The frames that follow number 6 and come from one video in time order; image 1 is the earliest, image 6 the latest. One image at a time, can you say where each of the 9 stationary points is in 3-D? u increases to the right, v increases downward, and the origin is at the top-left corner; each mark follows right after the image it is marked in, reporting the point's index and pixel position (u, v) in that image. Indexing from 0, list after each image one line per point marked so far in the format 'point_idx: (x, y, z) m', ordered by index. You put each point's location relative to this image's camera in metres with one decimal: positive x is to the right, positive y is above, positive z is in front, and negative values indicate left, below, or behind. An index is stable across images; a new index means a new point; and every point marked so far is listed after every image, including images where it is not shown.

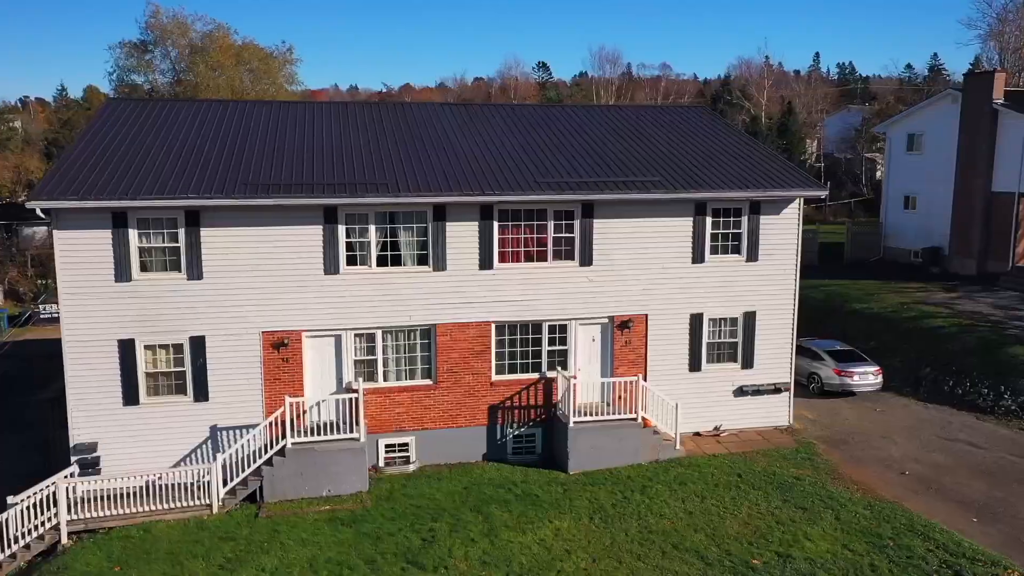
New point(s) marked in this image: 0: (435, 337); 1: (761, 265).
0: (-1.5, -1.0, +16.4) m
1: (+5.3, +0.5, +17.6) m
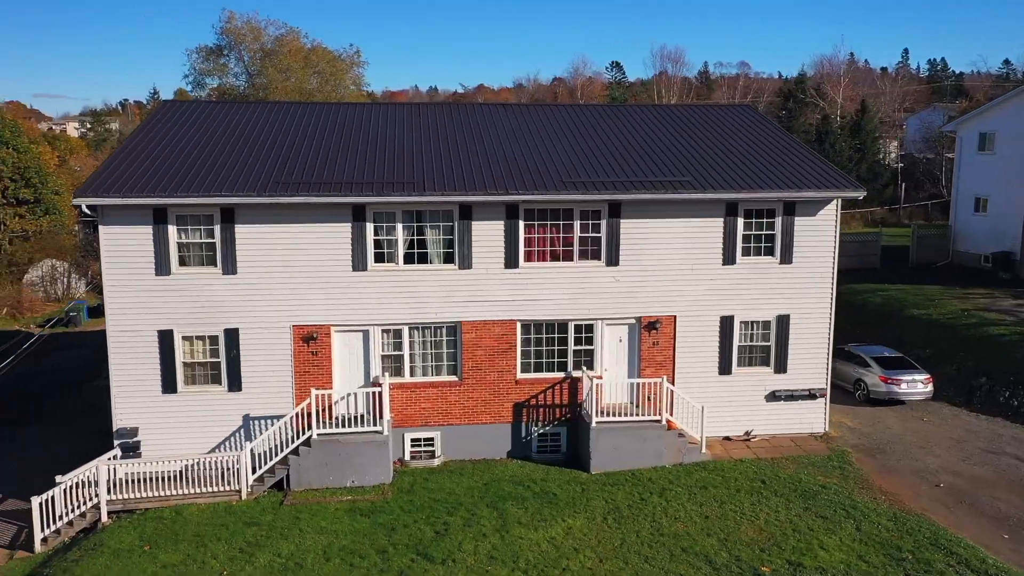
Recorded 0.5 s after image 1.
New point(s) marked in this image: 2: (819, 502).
0: (-1.0, -0.9, +16.7) m
1: (+5.9, +0.4, +17.2) m
2: (+5.4, -3.7, +14.4) m
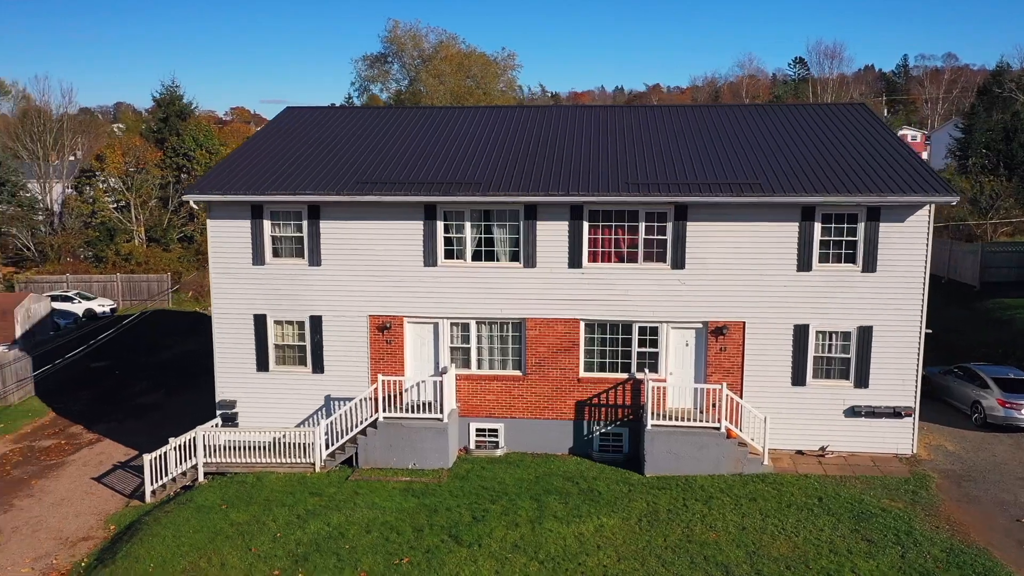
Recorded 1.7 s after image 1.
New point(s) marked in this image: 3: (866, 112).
0: (+0.3, -0.9, +17.2) m
1: (+7.2, +0.2, +16.2) m
2: (+5.9, -3.9, +13.6) m
3: (+8.5, +4.2, +19.7) m
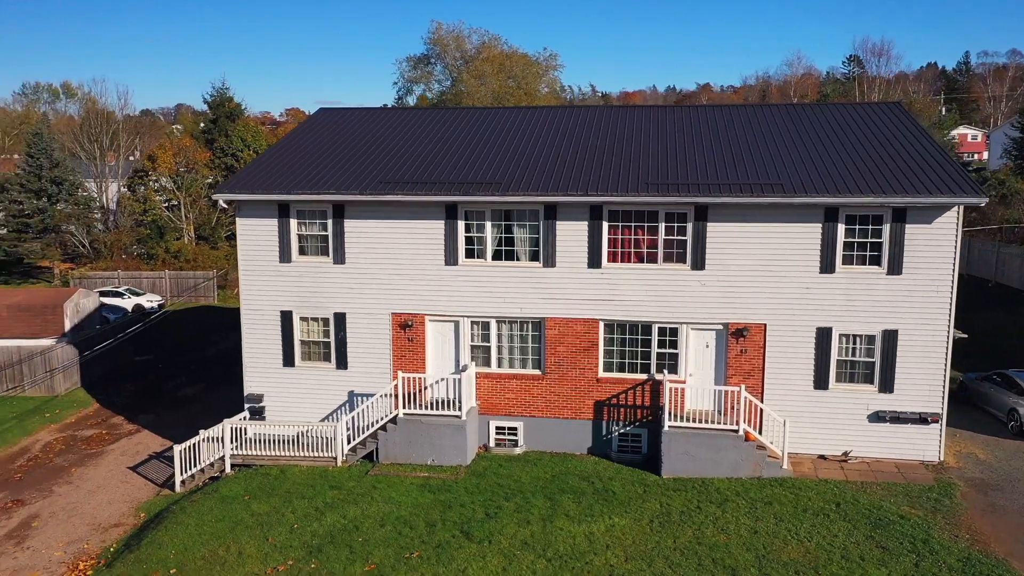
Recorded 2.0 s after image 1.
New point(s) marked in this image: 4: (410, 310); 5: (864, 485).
0: (+0.7, -0.9, +17.3) m
1: (+7.6, +0.2, +15.8) m
2: (+6.1, -3.9, +13.3) m
3: (+9.0, +4.1, +19.3) m
4: (-2.2, -0.5, +17.6) m
5: (+6.5, -3.7, +15.3) m
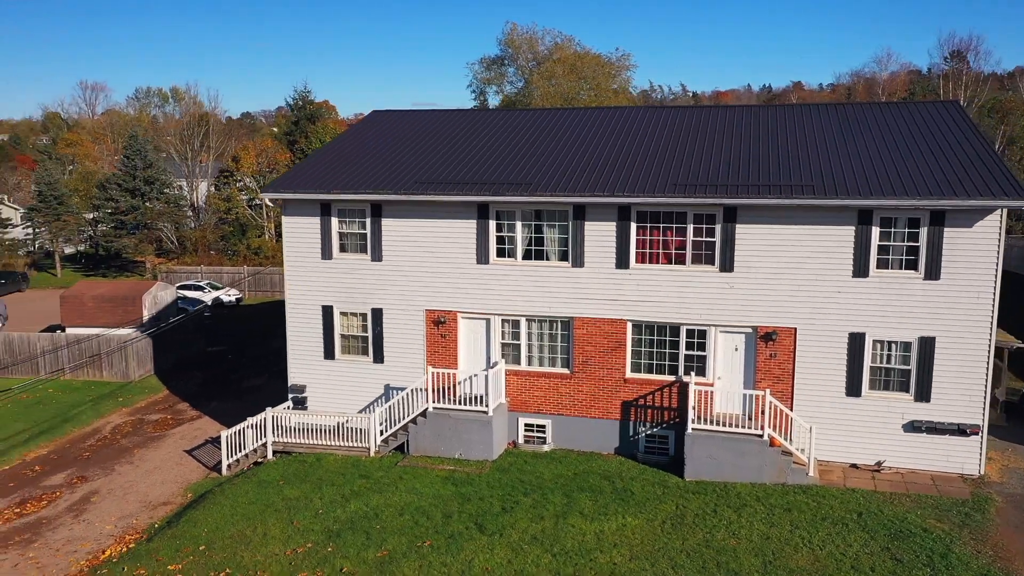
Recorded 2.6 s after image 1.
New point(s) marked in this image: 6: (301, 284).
0: (+1.3, -0.9, +17.4) m
1: (+8.0, +0.1, +15.2) m
2: (+6.2, -4.0, +12.9) m
3: (+9.9, +4.0, +18.5) m
4: (-1.5, -0.4, +18.1) m
5: (+6.9, -3.7, +14.8) m
6: (-4.8, +0.1, +18.9) m
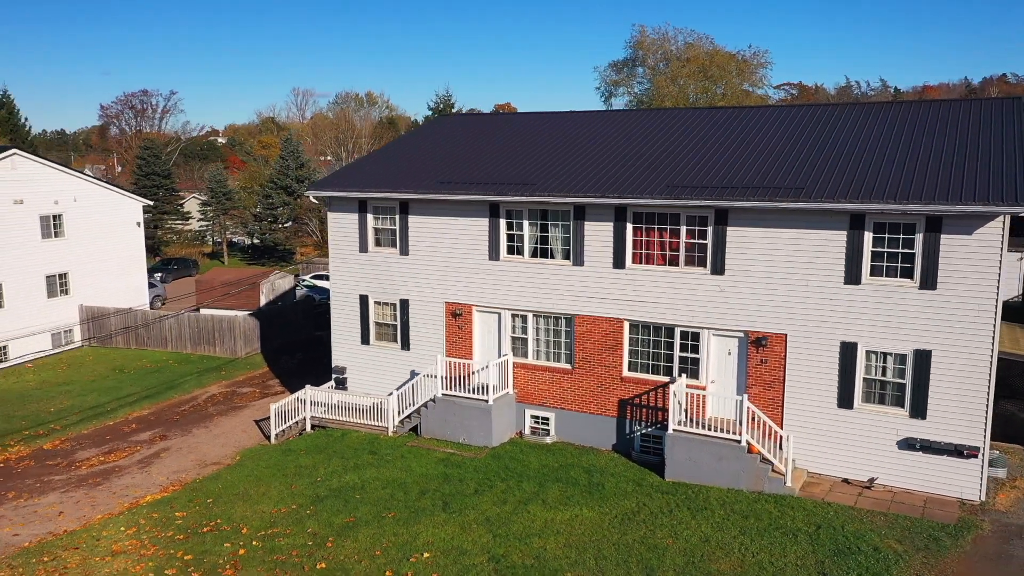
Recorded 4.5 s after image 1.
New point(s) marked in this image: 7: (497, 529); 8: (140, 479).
0: (+1.4, -0.8, +17.9) m
1: (+7.5, -0.1, +14.3) m
2: (+5.0, -4.1, +12.4) m
3: (+10.2, +3.7, +17.1) m
4: (-1.2, -0.3, +19.2) m
5: (+6.1, -3.9, +14.2) m
6: (-4.2, +0.3, +20.7) m
7: (-0.2, -4.2, +14.1) m
8: (-8.6, -4.4, +19.0) m
